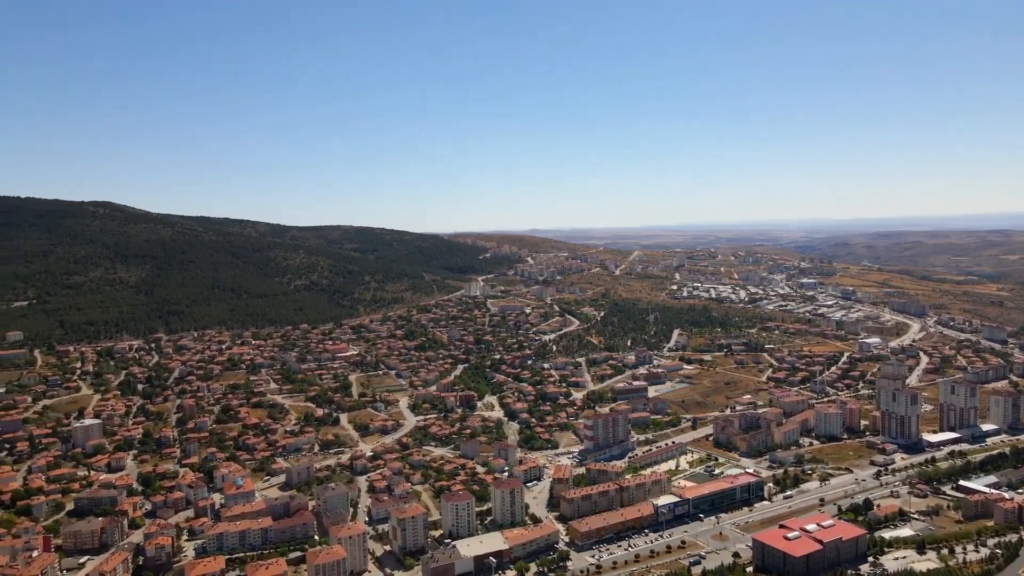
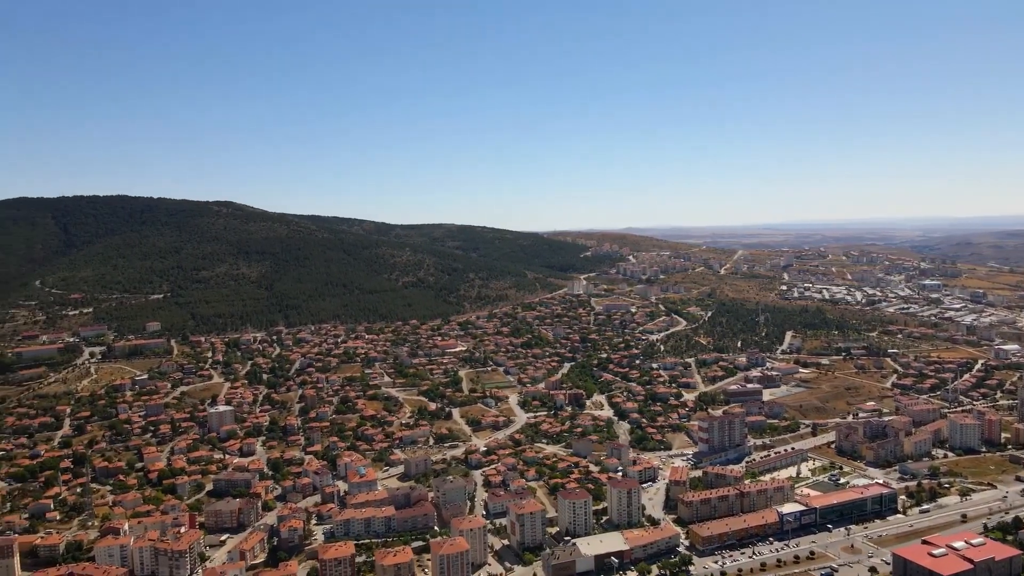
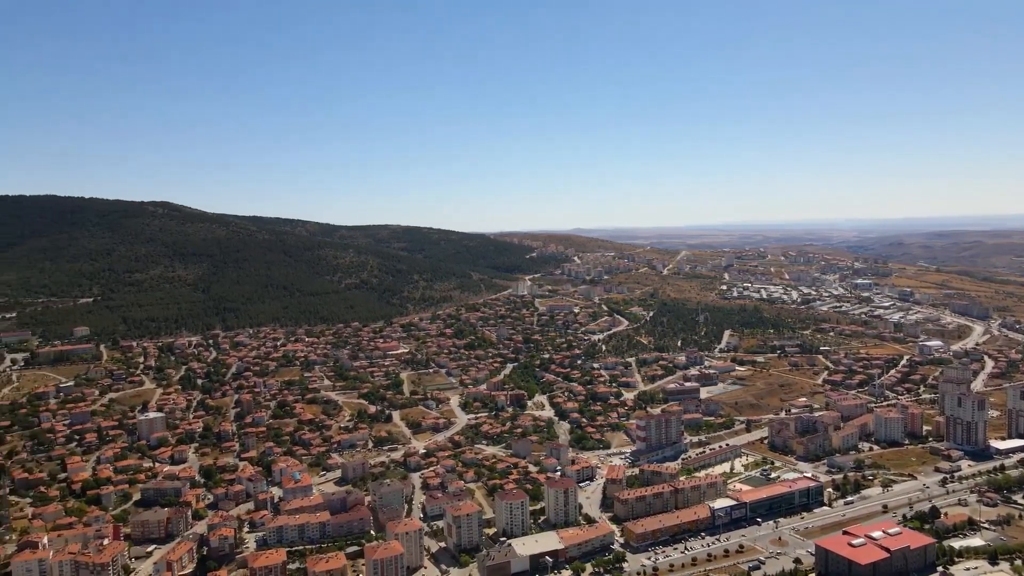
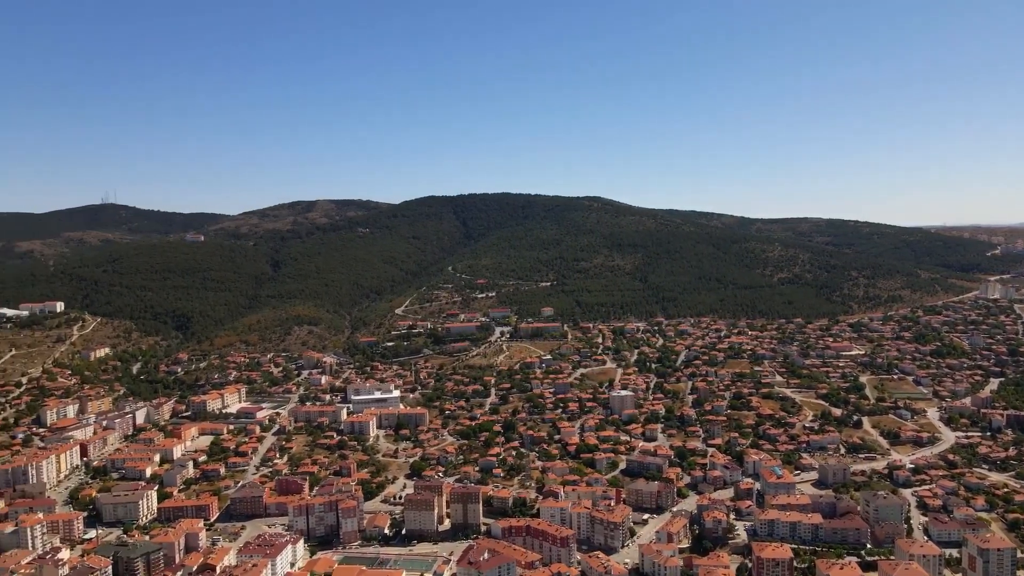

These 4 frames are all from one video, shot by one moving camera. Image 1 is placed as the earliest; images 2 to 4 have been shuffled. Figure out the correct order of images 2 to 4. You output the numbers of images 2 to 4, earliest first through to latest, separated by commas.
3, 2, 4
